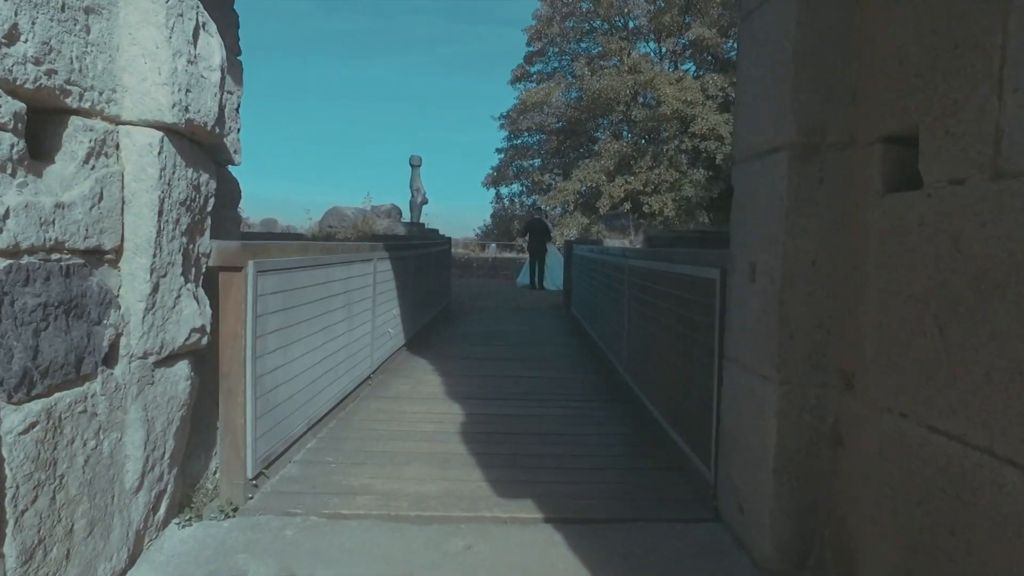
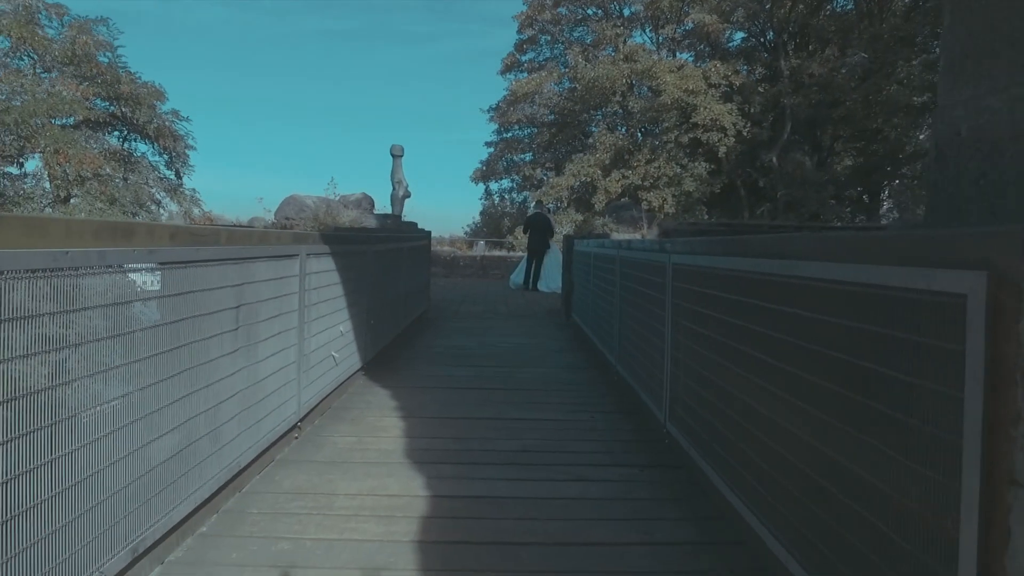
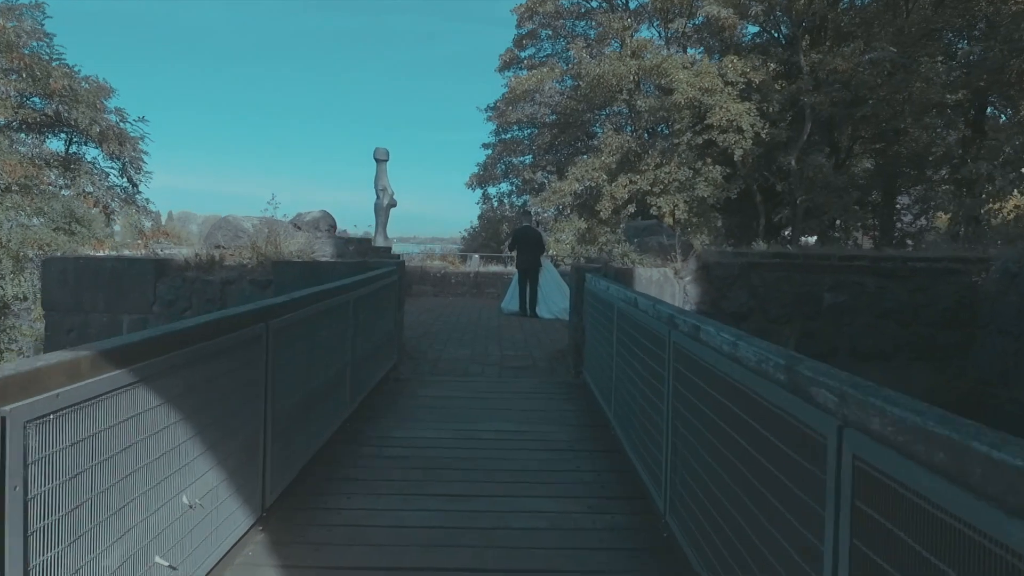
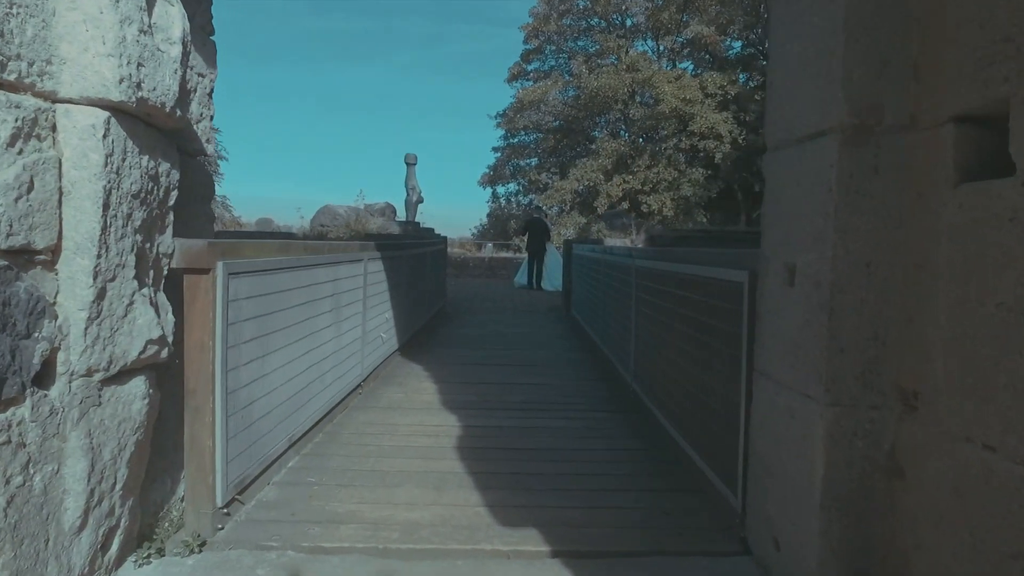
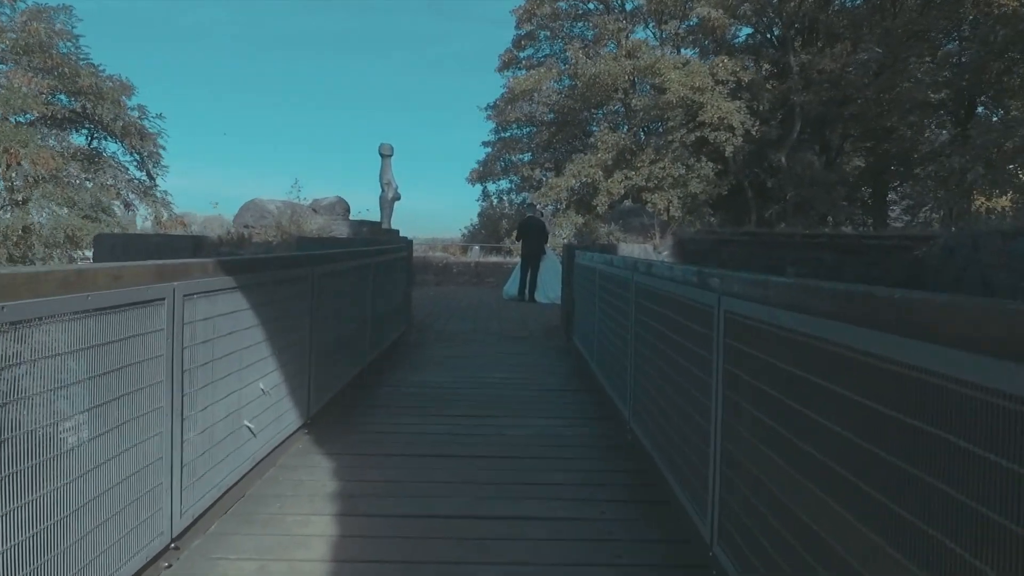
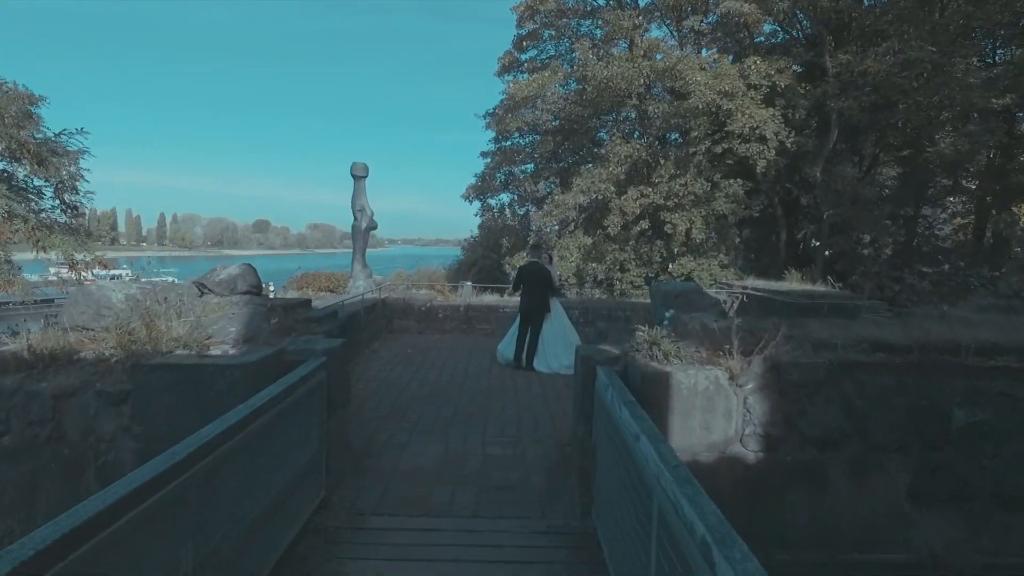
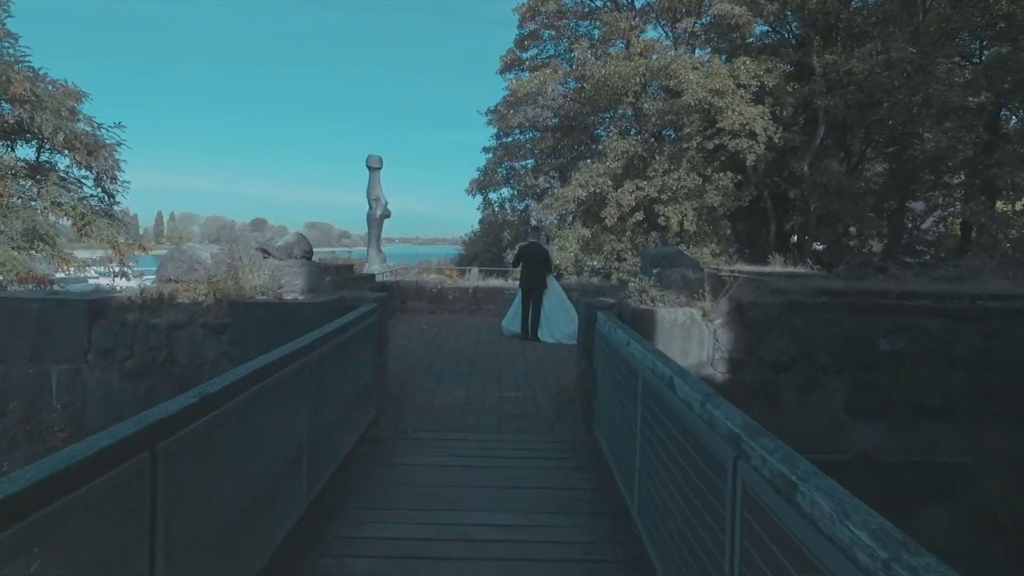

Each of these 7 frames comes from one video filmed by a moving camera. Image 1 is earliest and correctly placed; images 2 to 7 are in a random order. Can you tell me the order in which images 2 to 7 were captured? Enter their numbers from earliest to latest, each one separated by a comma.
4, 2, 5, 3, 7, 6
